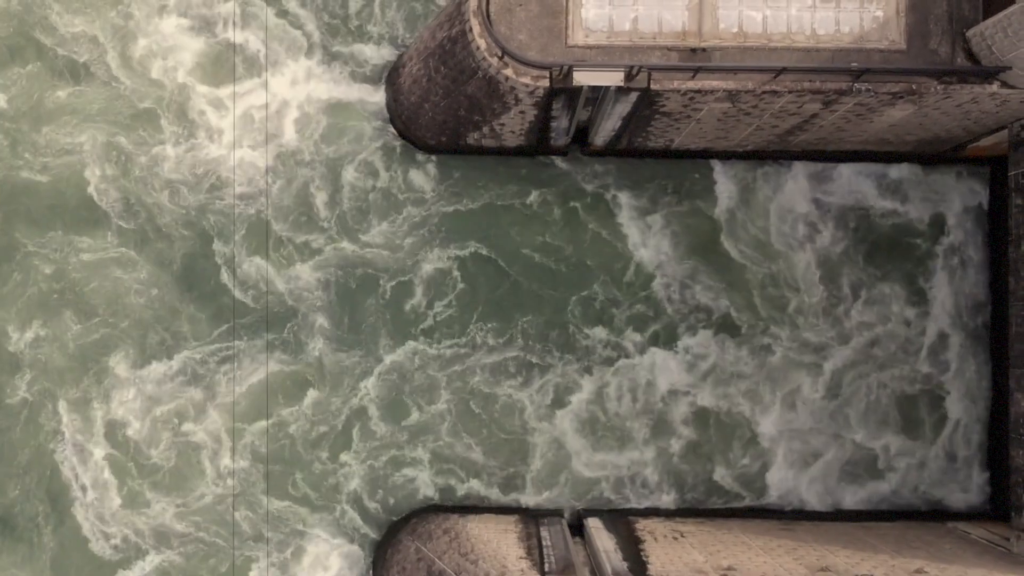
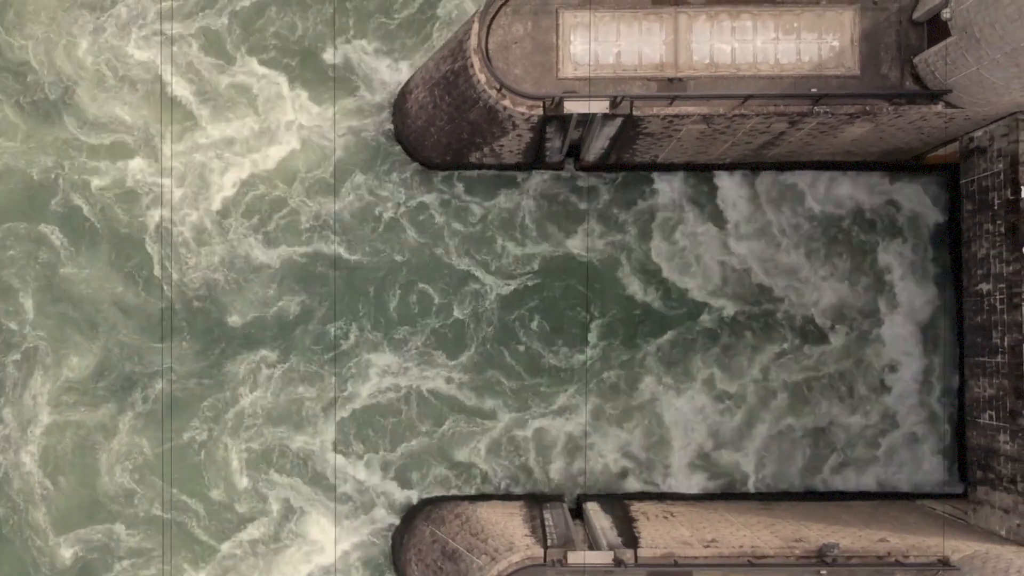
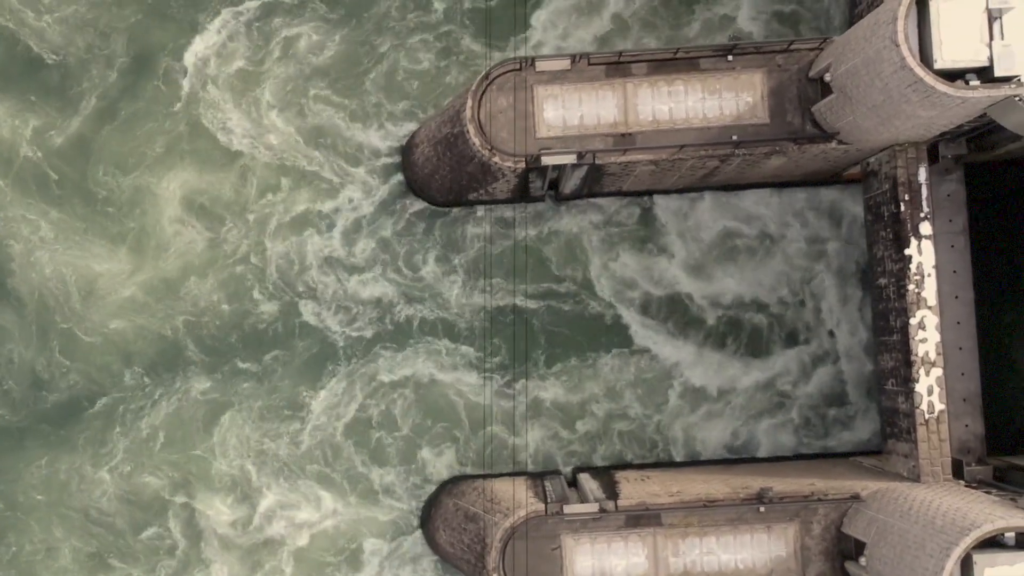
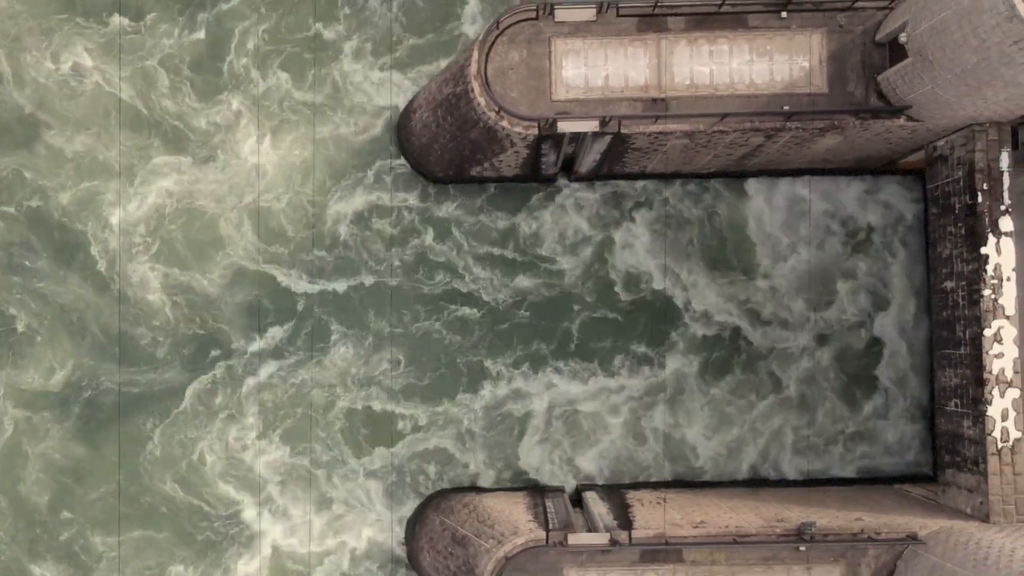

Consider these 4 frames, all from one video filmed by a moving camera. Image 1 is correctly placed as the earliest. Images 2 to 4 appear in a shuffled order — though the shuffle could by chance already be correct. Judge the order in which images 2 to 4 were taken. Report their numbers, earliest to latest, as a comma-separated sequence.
2, 4, 3
